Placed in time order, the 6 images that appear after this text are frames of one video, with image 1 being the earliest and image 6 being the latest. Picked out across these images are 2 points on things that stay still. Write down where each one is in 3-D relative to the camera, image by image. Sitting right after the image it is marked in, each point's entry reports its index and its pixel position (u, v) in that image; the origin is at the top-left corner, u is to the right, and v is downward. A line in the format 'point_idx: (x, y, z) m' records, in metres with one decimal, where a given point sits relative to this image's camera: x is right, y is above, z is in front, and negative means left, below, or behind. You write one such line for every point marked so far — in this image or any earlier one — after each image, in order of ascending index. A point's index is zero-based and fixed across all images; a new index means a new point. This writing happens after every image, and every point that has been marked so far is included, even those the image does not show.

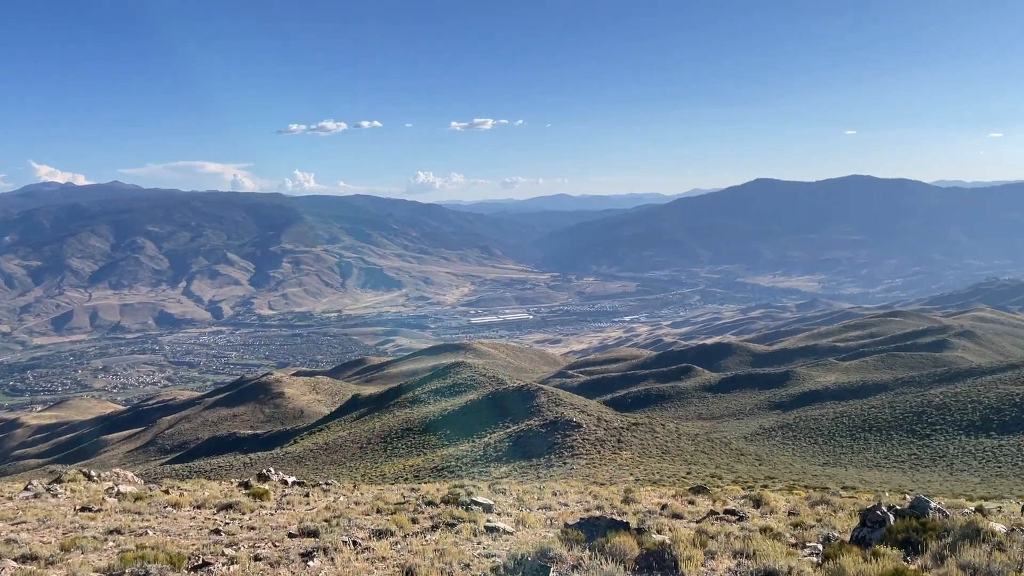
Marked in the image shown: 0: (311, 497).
0: (-5.6, -5.8, +16.5) m
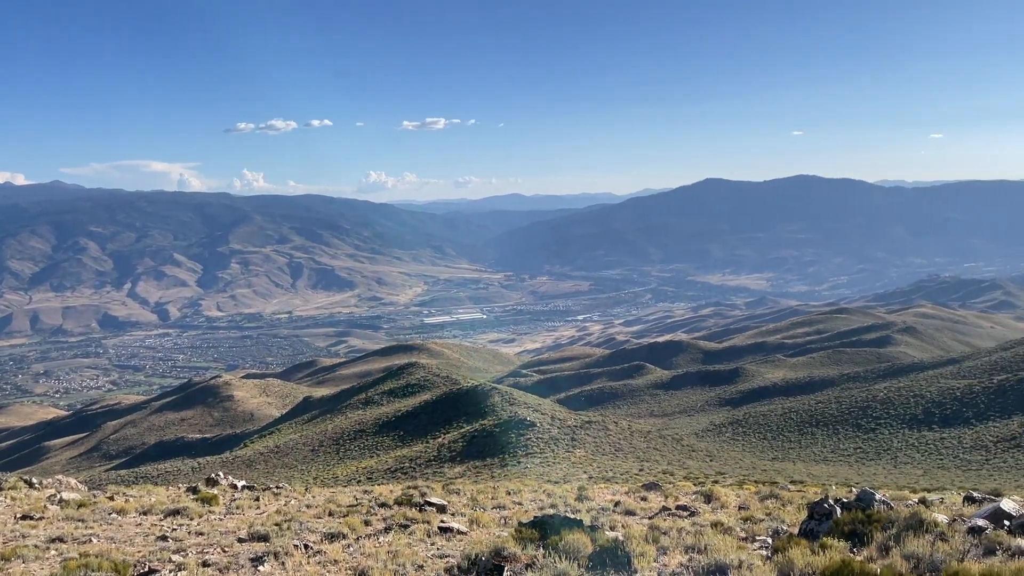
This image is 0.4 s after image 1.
0: (-6.9, -5.8, +16.3) m
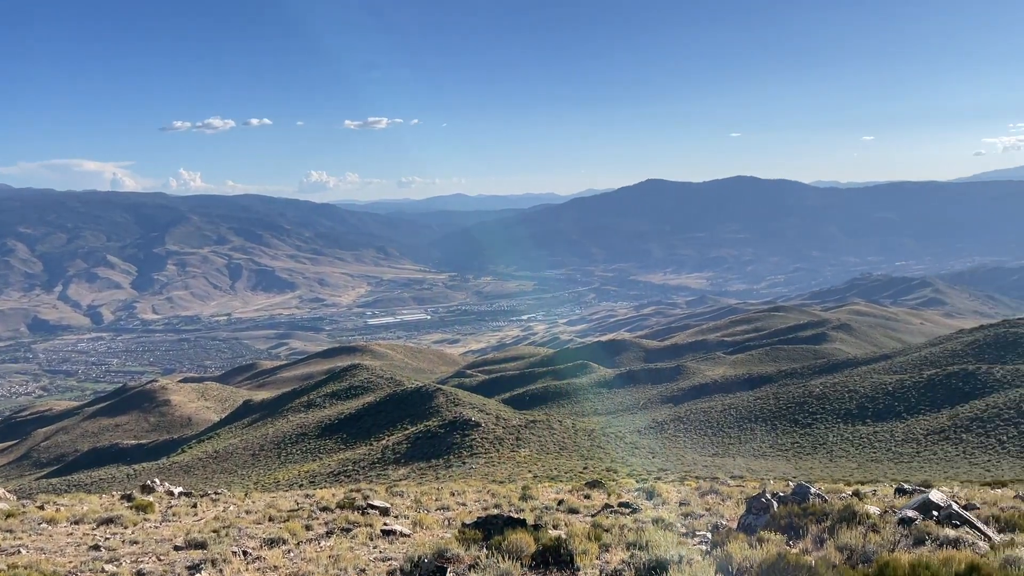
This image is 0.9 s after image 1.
0: (-8.3, -5.8, +15.9) m
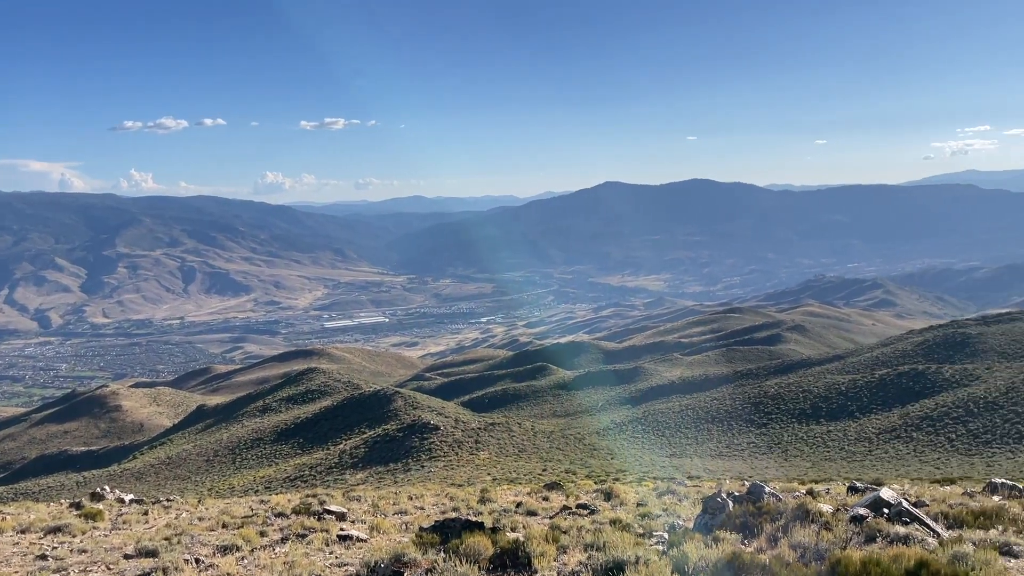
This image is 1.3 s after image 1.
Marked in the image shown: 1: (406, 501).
0: (-9.4, -5.9, +15.6) m
1: (-2.8, -5.7, +16.1) m
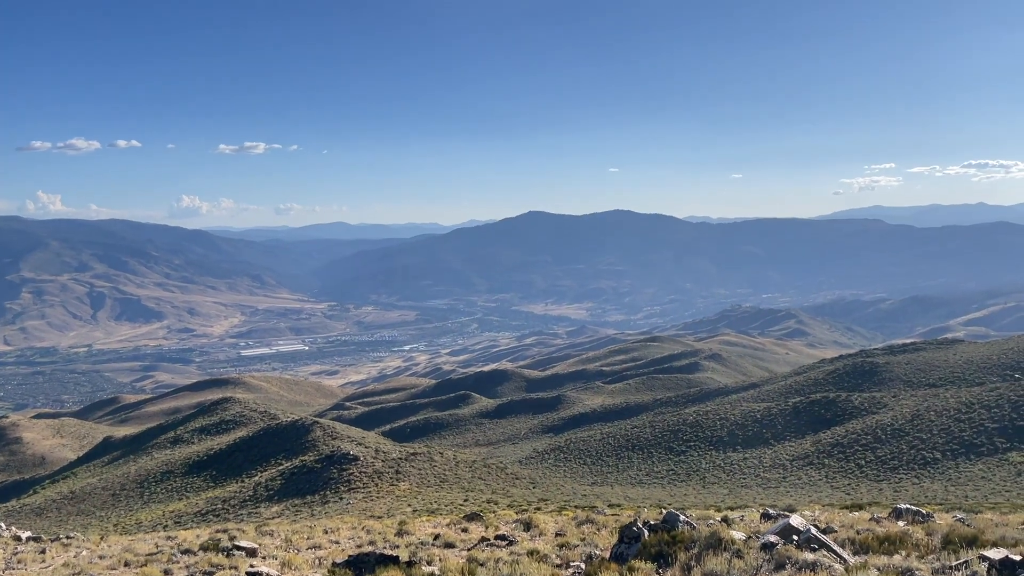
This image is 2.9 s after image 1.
0: (-11.4, -6.6, +14.9) m
1: (-4.9, -6.5, +15.7) m
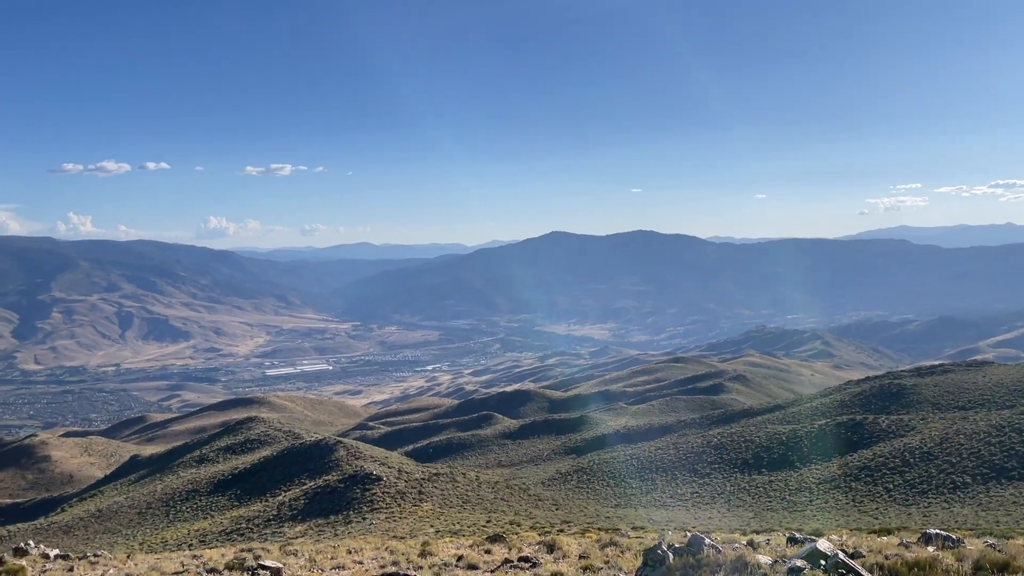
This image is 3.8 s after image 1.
0: (-10.8, -7.1, +15.0) m
1: (-4.3, -7.0, +15.7) m
